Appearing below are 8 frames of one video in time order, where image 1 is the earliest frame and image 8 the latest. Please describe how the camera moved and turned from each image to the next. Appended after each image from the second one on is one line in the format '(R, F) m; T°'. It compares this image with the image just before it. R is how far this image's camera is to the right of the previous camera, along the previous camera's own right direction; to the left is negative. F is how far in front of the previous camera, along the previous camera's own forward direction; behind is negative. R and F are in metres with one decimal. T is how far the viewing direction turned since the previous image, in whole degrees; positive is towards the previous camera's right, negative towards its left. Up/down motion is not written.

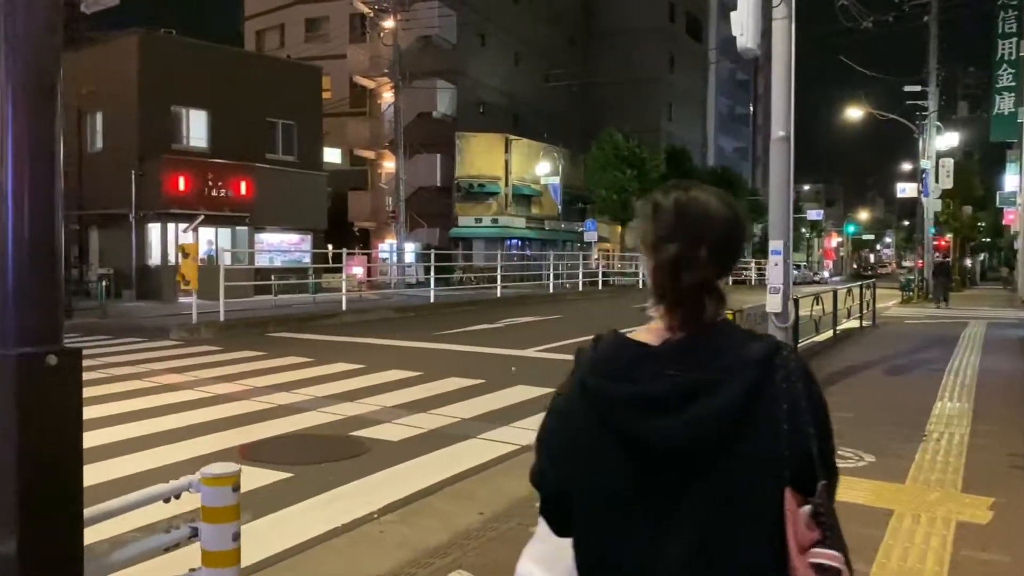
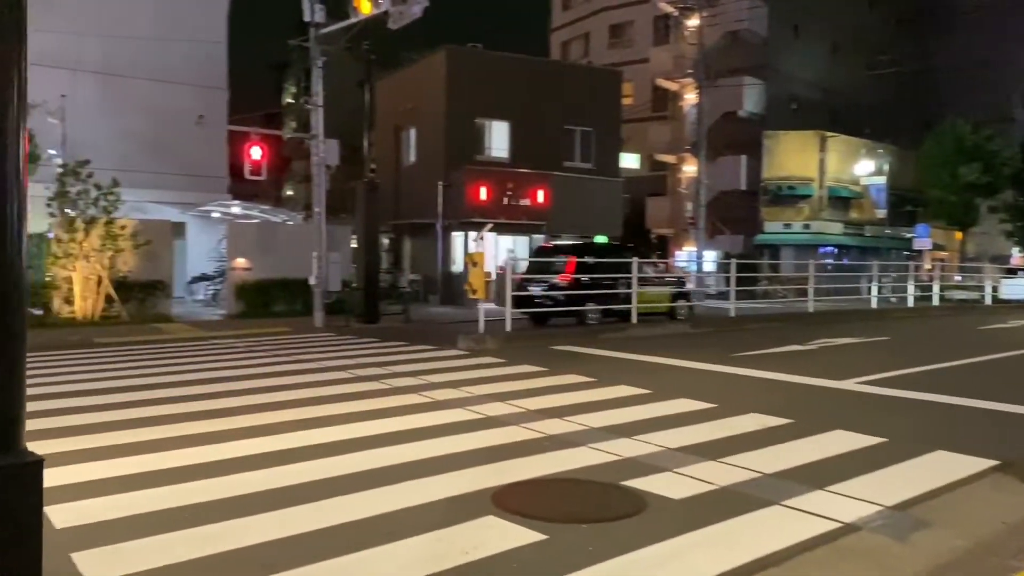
(-0.1, +1.3) m; -20°
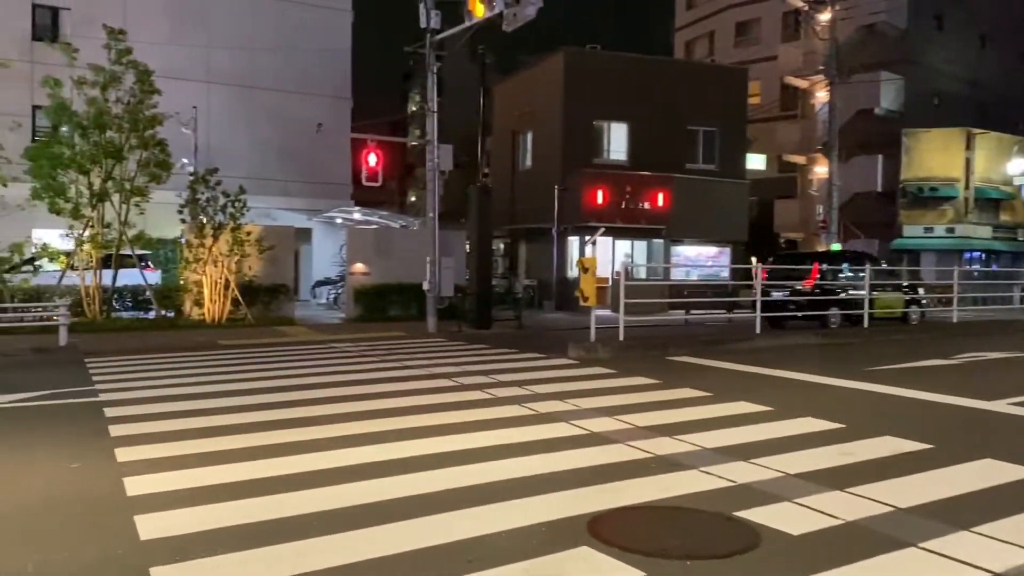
(+0.1, +0.4) m; -8°
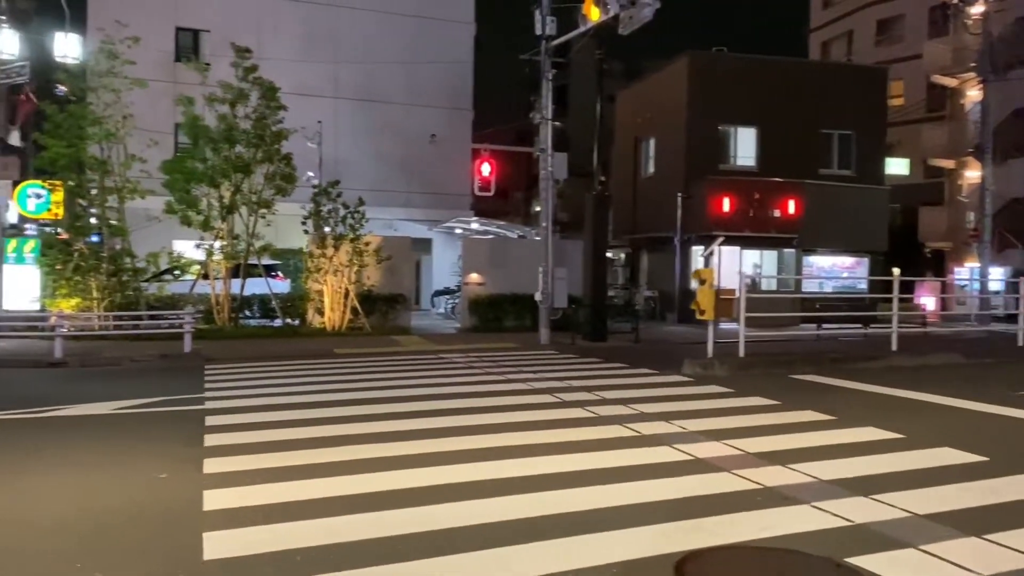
(+0.3, +0.4) m; -8°
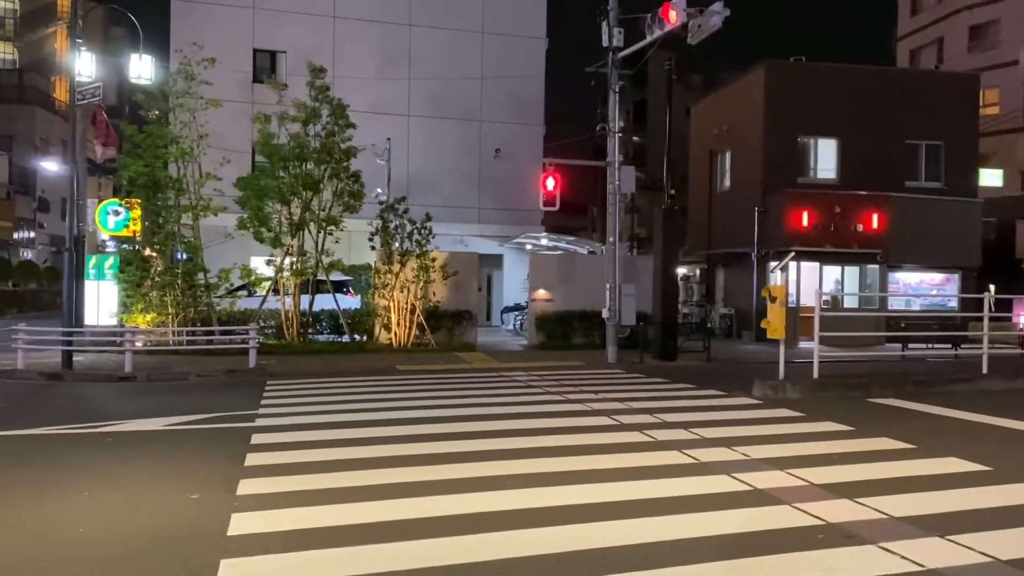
(+0.3, +0.3) m; -5°
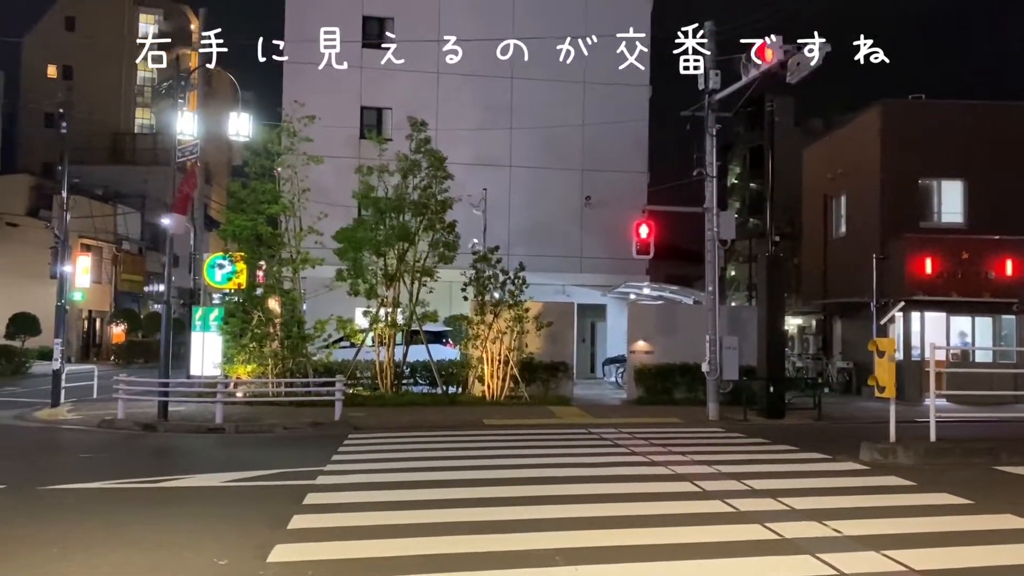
(+0.5, +0.5) m; -8°
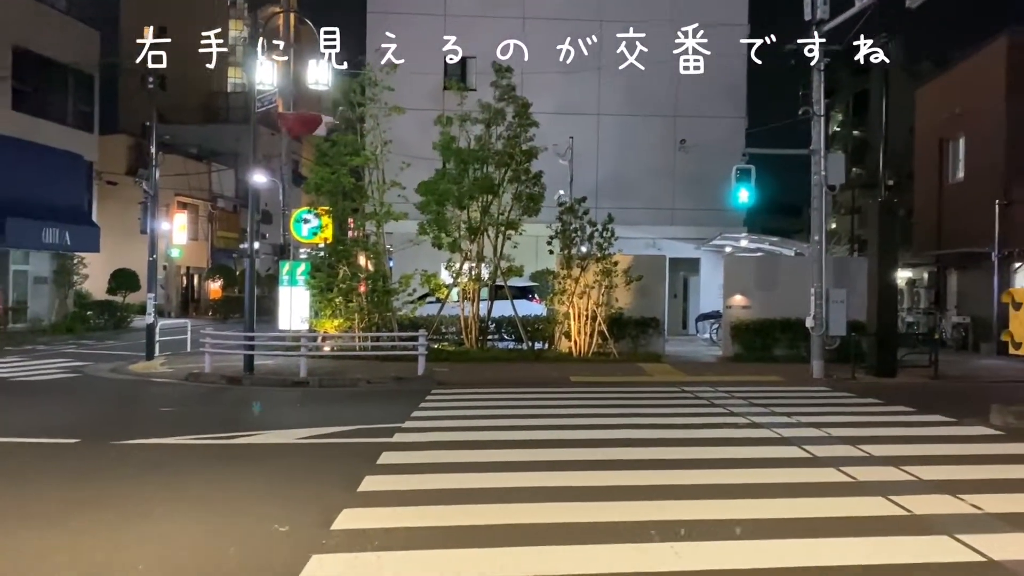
(0.0, +0.7) m; -6°
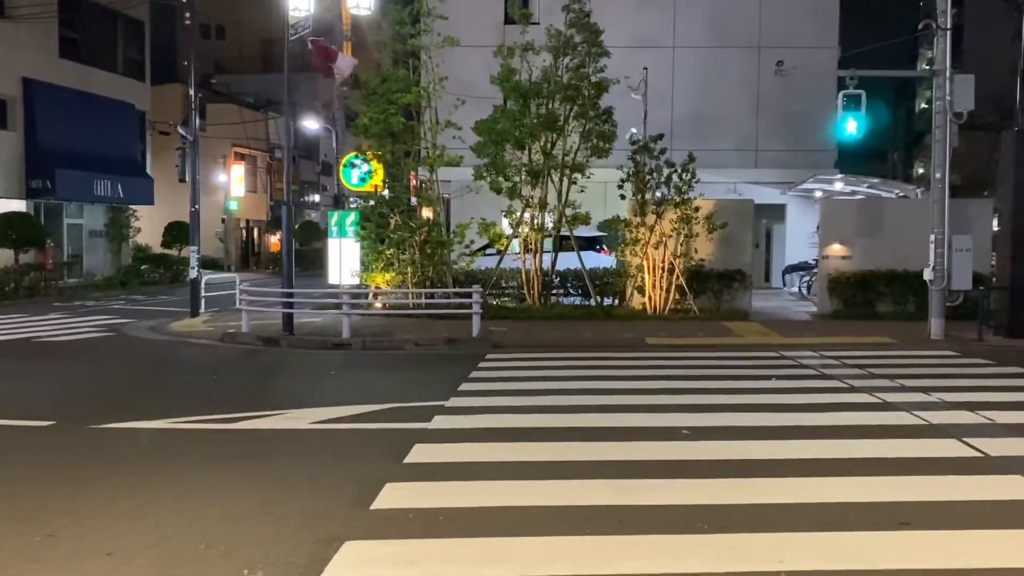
(0.0, +1.8) m; -4°
